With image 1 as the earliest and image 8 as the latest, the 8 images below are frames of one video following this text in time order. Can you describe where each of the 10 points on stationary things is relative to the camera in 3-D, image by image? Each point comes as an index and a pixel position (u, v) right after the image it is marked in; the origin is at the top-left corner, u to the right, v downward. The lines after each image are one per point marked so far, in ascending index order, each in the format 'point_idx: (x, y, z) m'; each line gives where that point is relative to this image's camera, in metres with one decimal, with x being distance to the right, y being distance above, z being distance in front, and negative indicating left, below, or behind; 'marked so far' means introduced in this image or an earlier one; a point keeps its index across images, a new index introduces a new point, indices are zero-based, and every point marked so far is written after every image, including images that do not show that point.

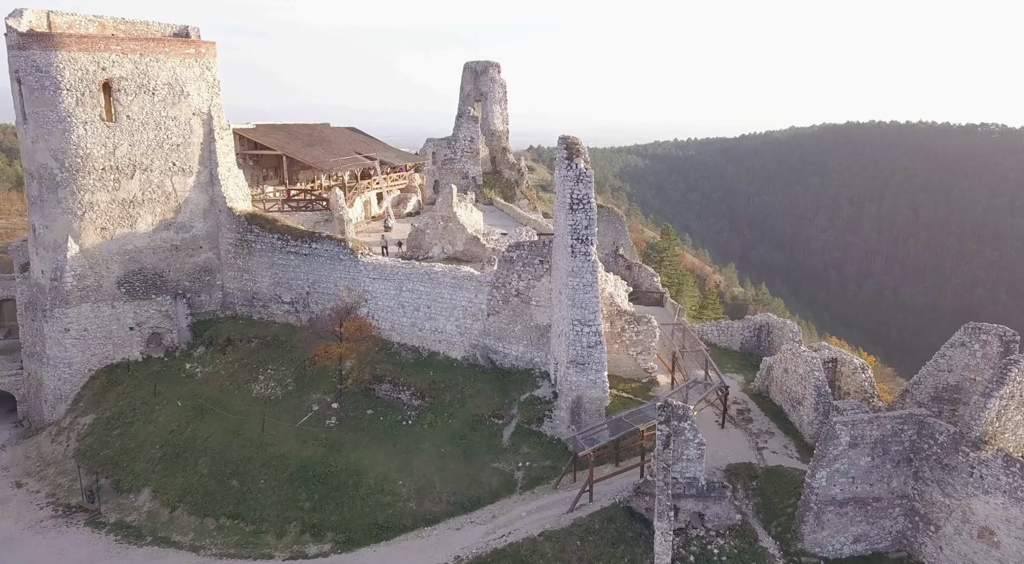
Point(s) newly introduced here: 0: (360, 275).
0: (-4.4, +0.2, +19.2) m
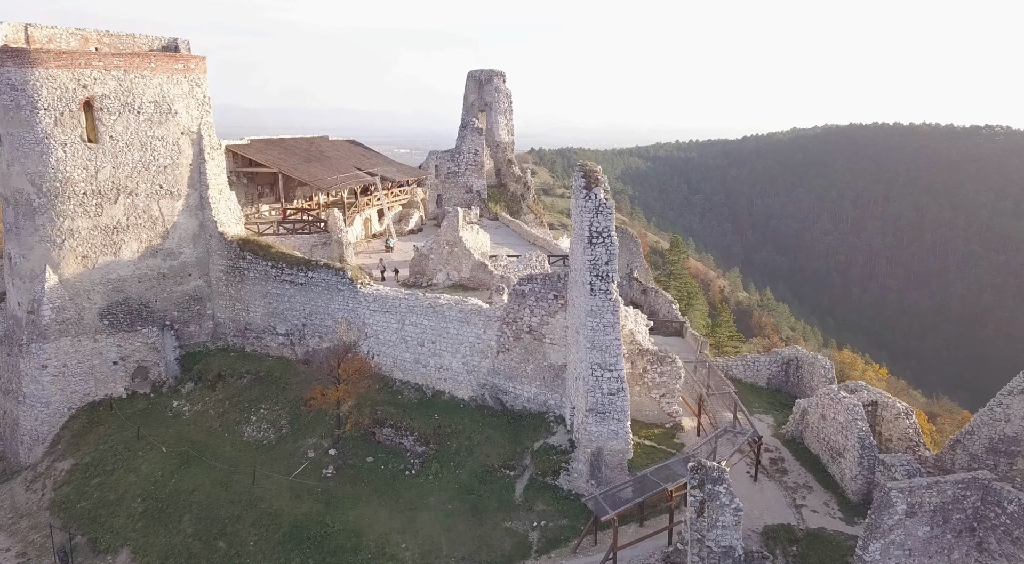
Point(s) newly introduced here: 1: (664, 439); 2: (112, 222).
0: (-4.1, -0.7, +17.9) m
1: (+3.5, -3.6, +15.1) m
2: (-11.1, +1.7, +18.2) m
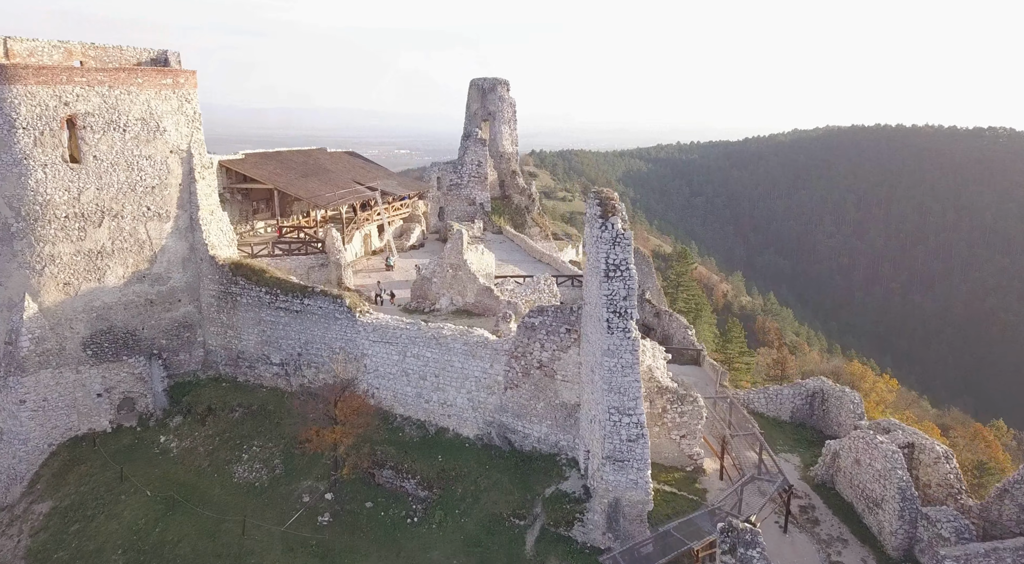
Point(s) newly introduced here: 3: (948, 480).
0: (-3.9, -1.4, +16.8) m
1: (+3.7, -4.3, +14.1) m
2: (-10.9, +0.9, +17.2) m
3: (+8.9, -4.0, +13.4) m
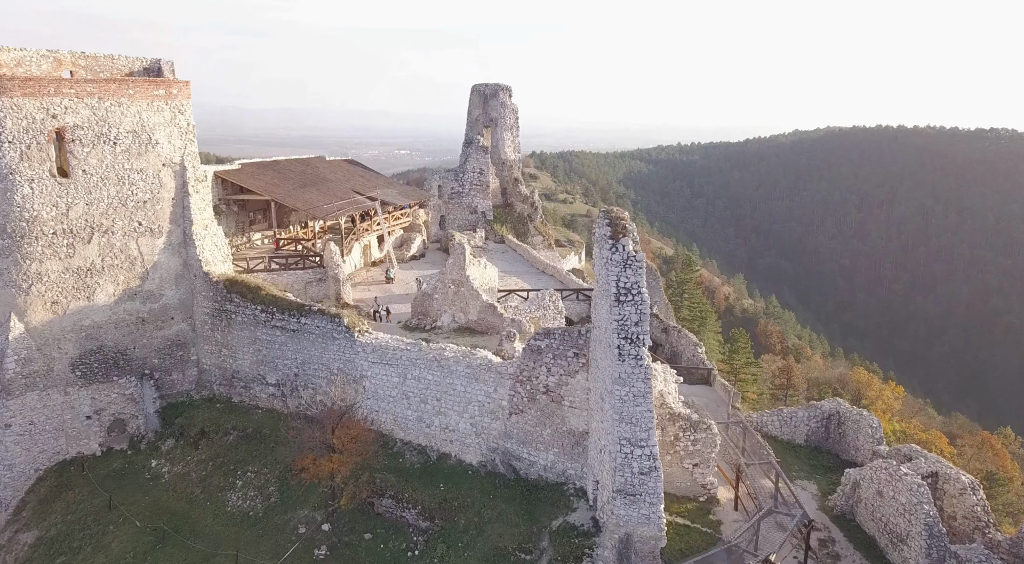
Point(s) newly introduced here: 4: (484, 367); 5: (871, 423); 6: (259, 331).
0: (-3.8, -1.9, +16.2) m
1: (+3.8, -4.8, +13.5) m
2: (-10.8, +0.5, +16.6) m
3: (+9.0, -4.5, +12.8) m
4: (-0.6, -1.9, +14.8) m
5: (+8.4, -3.3, +15.5) m
6: (-6.7, -1.3, +17.4) m
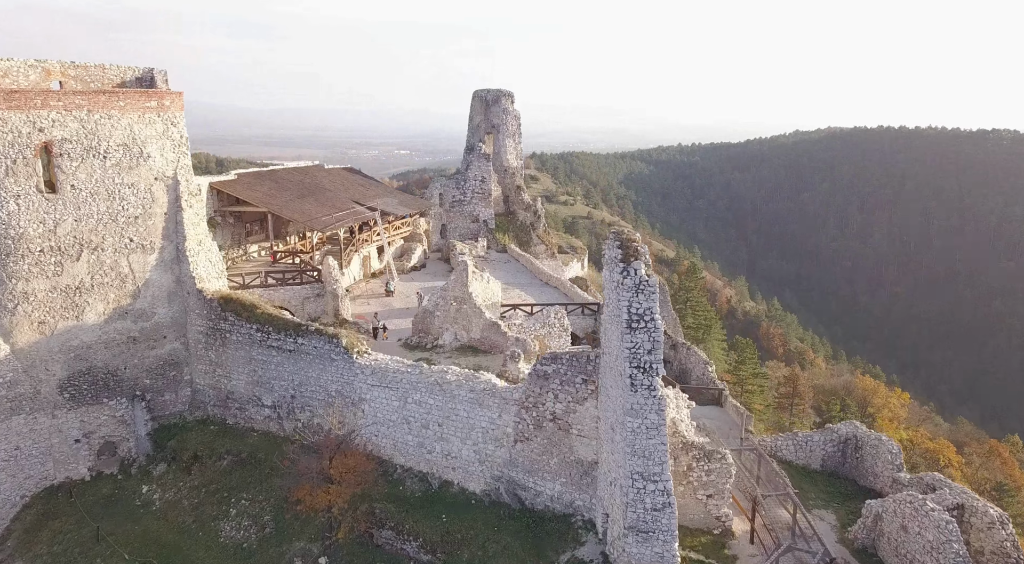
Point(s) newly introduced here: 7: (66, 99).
0: (-3.7, -2.3, +15.6) m
1: (+3.9, -5.2, +12.8) m
2: (-10.7, 0.0, +16.0) m
3: (+9.1, -5.0, +12.2) m
4: (-0.5, -2.4, +14.1) m
5: (+8.6, -3.8, +14.8) m
6: (-6.6, -1.8, +16.8) m
7: (-10.5, +4.3, +15.4) m
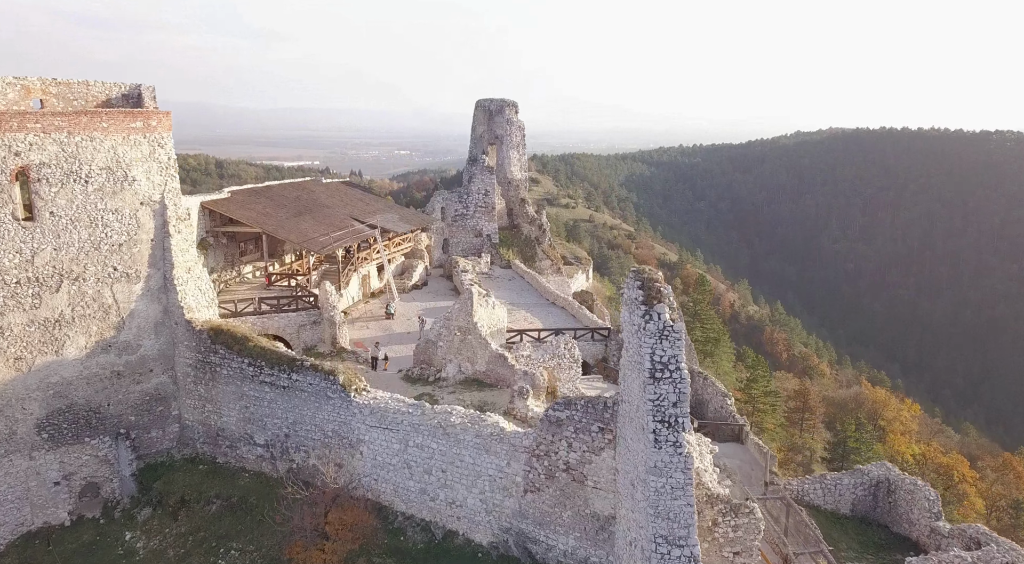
0: (-3.5, -3.1, +14.6) m
1: (+4.1, -6.0, +11.8) m
2: (-10.5, -0.8, +15.0) m
3: (+9.3, -5.7, +11.2) m
4: (-0.3, -3.1, +13.1) m
5: (+8.7, -4.5, +13.8) m
6: (-6.4, -2.5, +15.8) m
7: (-10.3, +3.5, +14.4) m
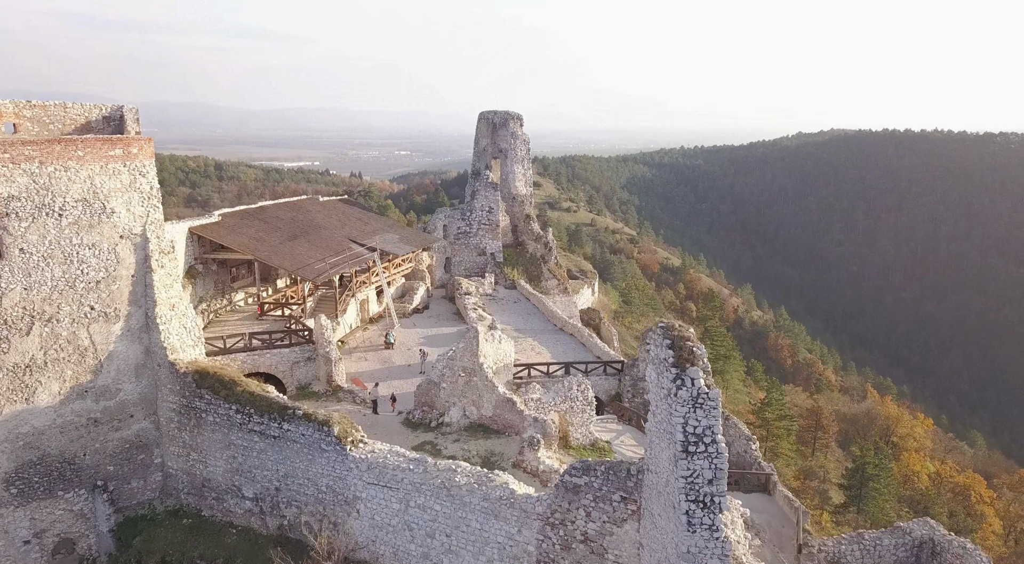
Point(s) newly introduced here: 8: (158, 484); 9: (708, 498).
0: (-3.3, -4.0, +13.4) m
1: (+4.3, -6.9, +10.6) m
2: (-10.3, -1.6, +13.8) m
3: (+9.5, -6.6, +10.0) m
4: (-0.1, -4.0, +11.9) m
5: (+9.0, -5.4, +12.6) m
6: (-6.2, -3.4, +14.6) m
7: (-10.1, +2.6, +13.2) m
8: (-8.4, -4.8, +15.6) m
9: (+2.8, -3.1, +9.3) m
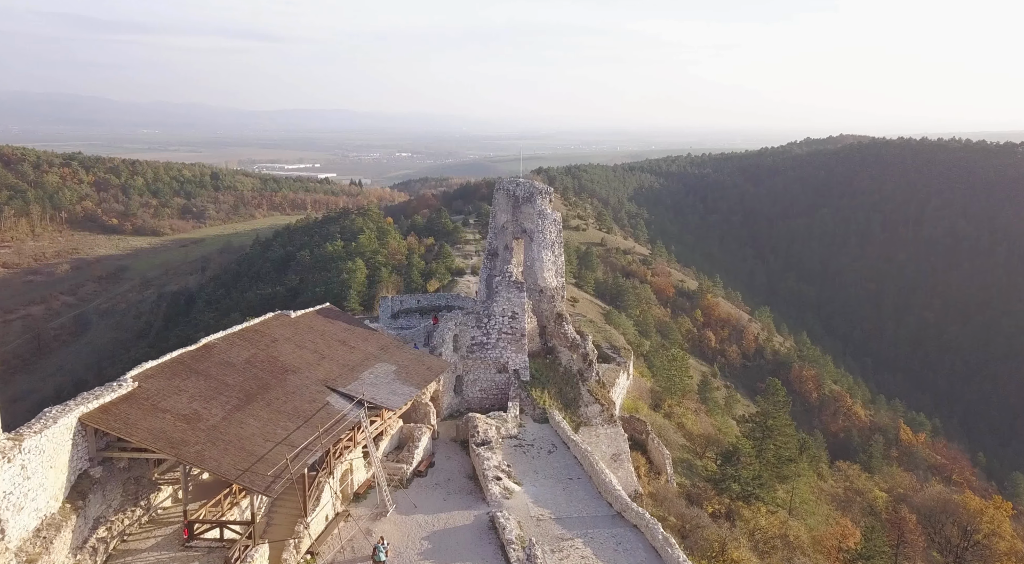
0: (-2.3, -8.2, +6.9) m
1: (+5.3, -11.1, +4.1) m
2: (-9.3, -5.9, +7.3) m
3: (+10.5, -10.8, +3.4) m
4: (+0.9, -8.2, +5.4) m
5: (+9.9, -9.6, +6.1) m
6: (-5.2, -7.6, +8.1) m
7: (-9.1, -1.6, +6.7) m
8: (-7.4, -9.0, +9.1) m
9: (+3.7, -7.3, +2.8) m
